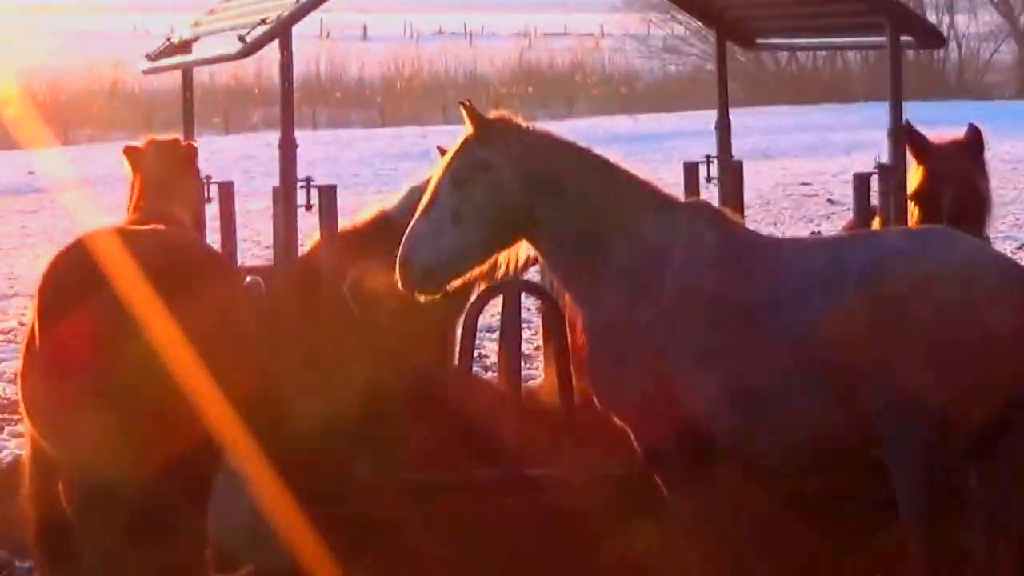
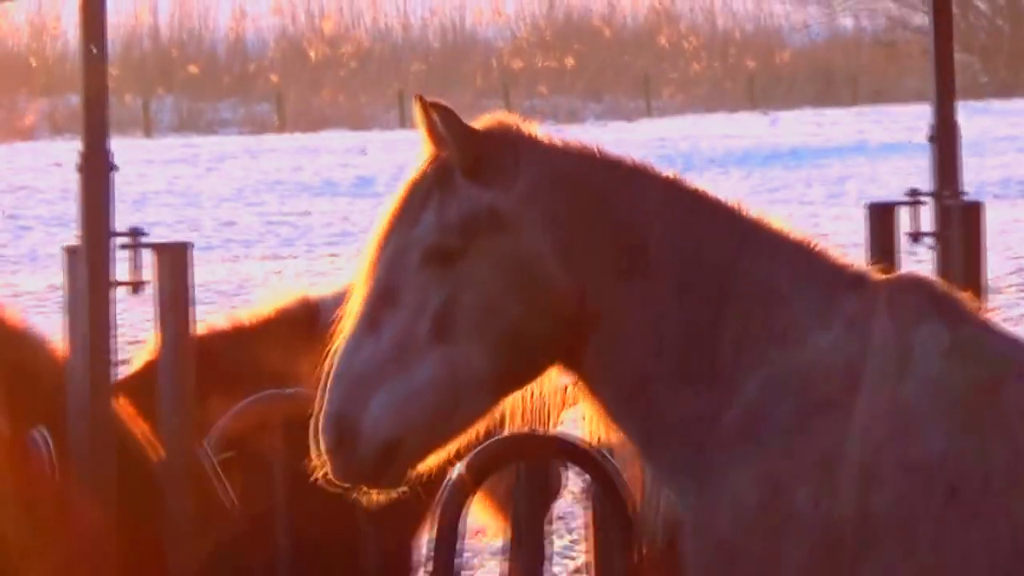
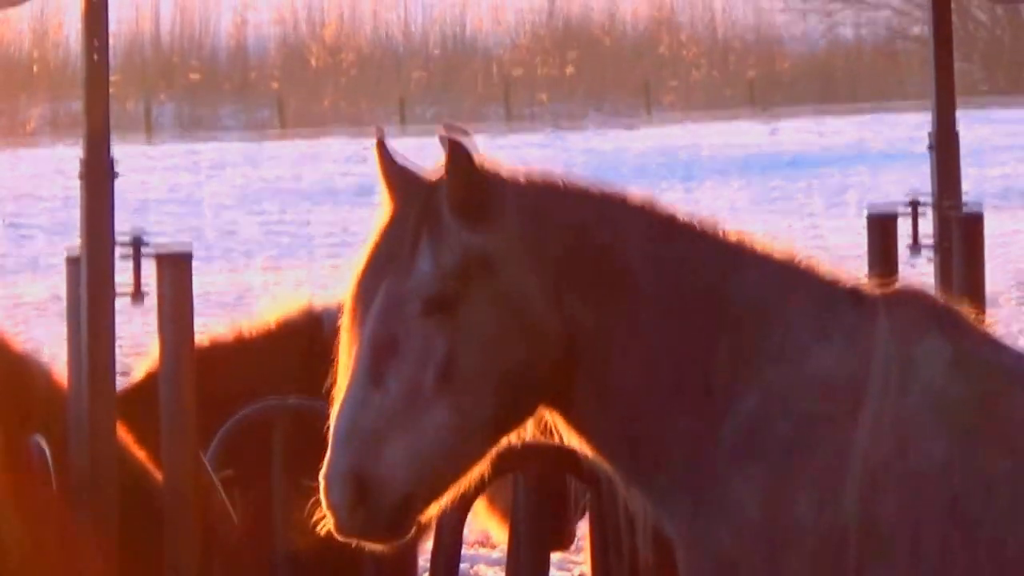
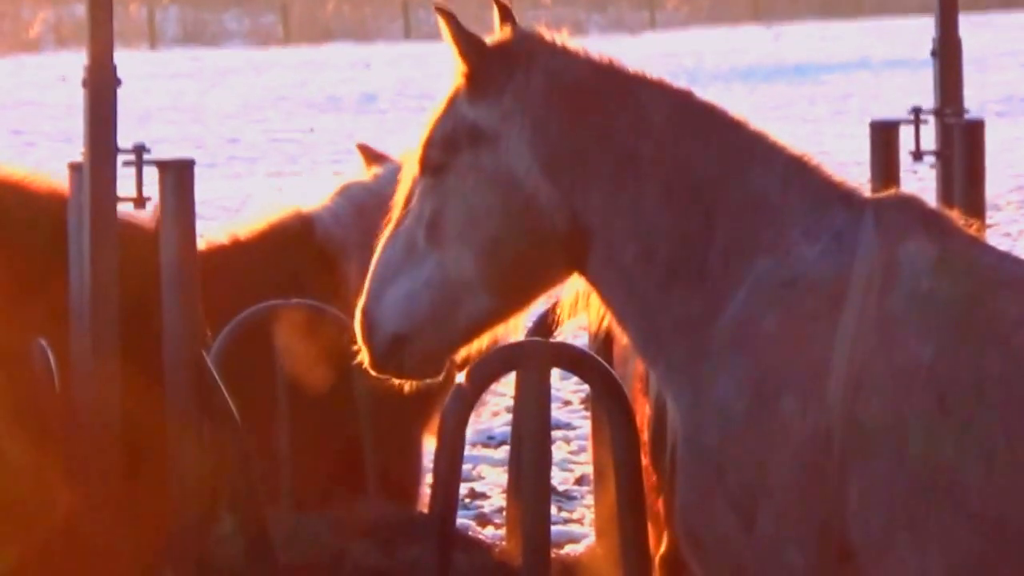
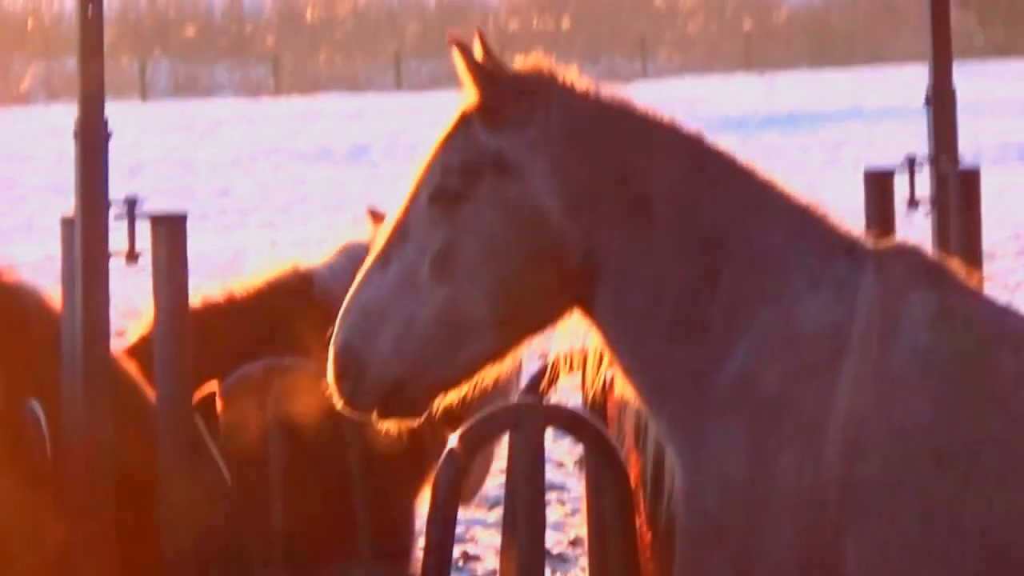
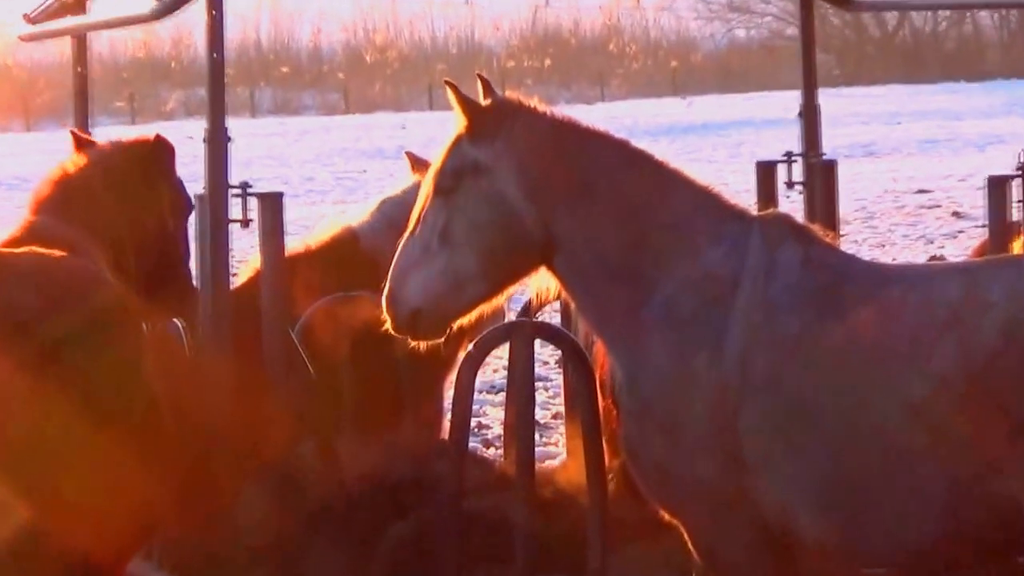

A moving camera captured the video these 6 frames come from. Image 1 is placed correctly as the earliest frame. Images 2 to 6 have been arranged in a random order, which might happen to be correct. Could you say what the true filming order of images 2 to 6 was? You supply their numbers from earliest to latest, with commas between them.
6, 4, 5, 2, 3
